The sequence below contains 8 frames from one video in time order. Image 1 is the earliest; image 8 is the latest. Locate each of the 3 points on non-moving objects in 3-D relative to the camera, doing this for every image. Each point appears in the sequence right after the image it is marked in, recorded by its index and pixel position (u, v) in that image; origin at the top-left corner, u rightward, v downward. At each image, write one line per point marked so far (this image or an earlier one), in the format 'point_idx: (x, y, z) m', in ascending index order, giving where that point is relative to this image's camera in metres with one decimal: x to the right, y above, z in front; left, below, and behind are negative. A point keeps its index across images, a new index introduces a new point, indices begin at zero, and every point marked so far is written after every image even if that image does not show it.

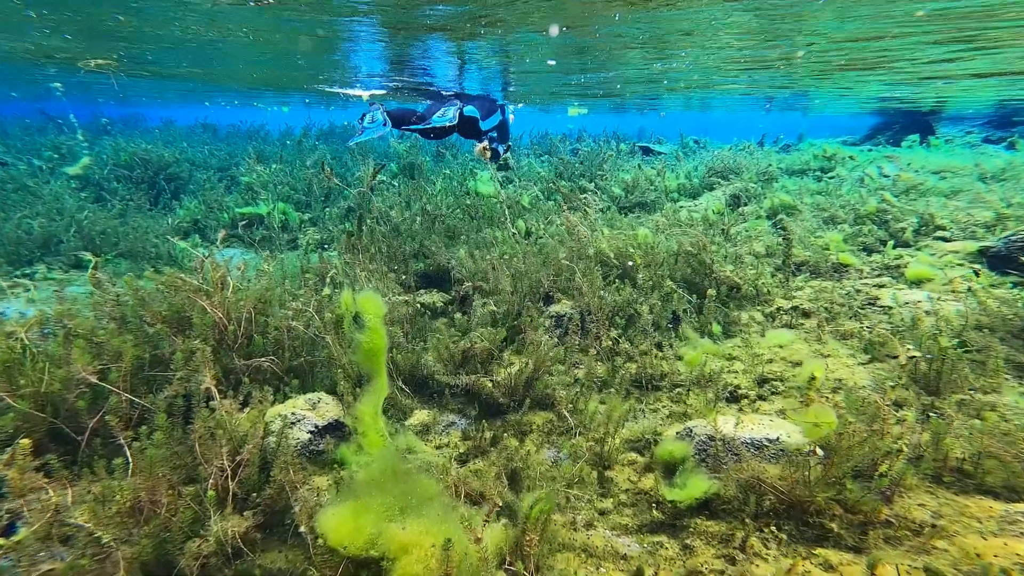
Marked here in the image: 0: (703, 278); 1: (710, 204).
0: (+3.1, +0.2, +5.2) m
1: (+4.6, +1.9, +7.3) m
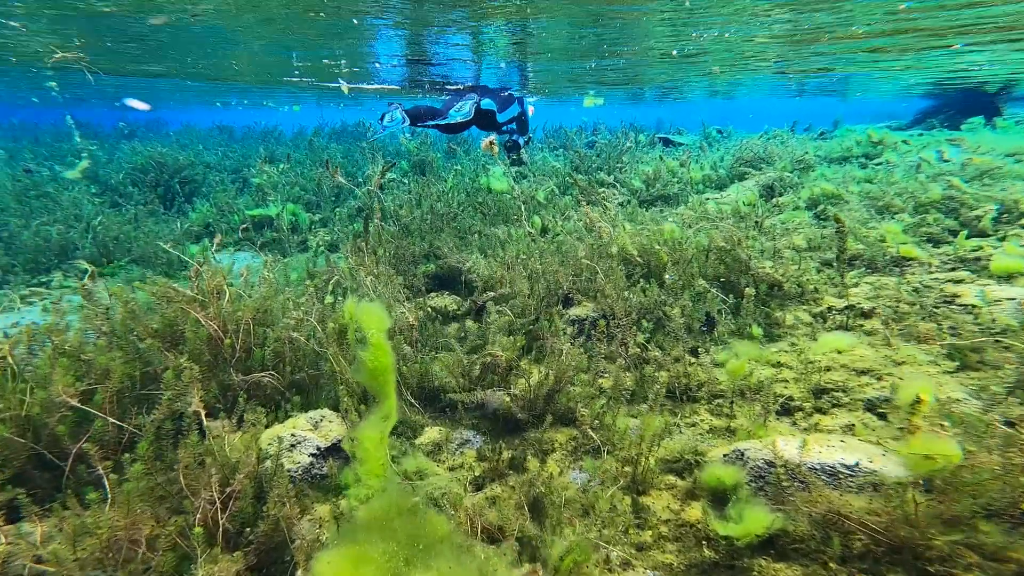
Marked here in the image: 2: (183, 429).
0: (+3.4, +0.2, +4.7) m
1: (+4.8, +2.0, +6.7) m
2: (-2.8, -1.2, +2.7) m
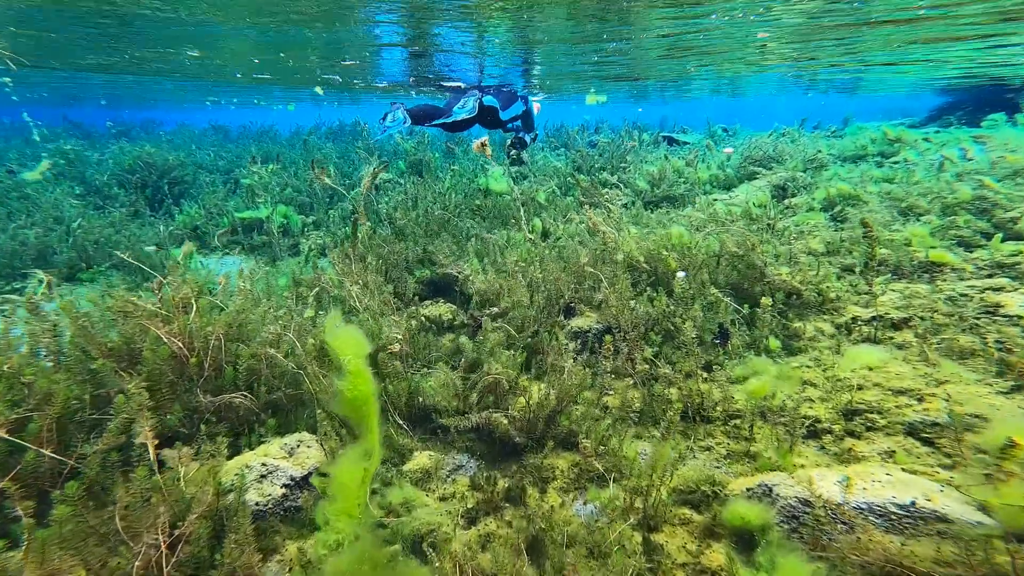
0: (+3.4, +0.1, +4.4) m
1: (+4.8, +1.8, +6.4) m
2: (-2.8, -1.3, +2.4) m
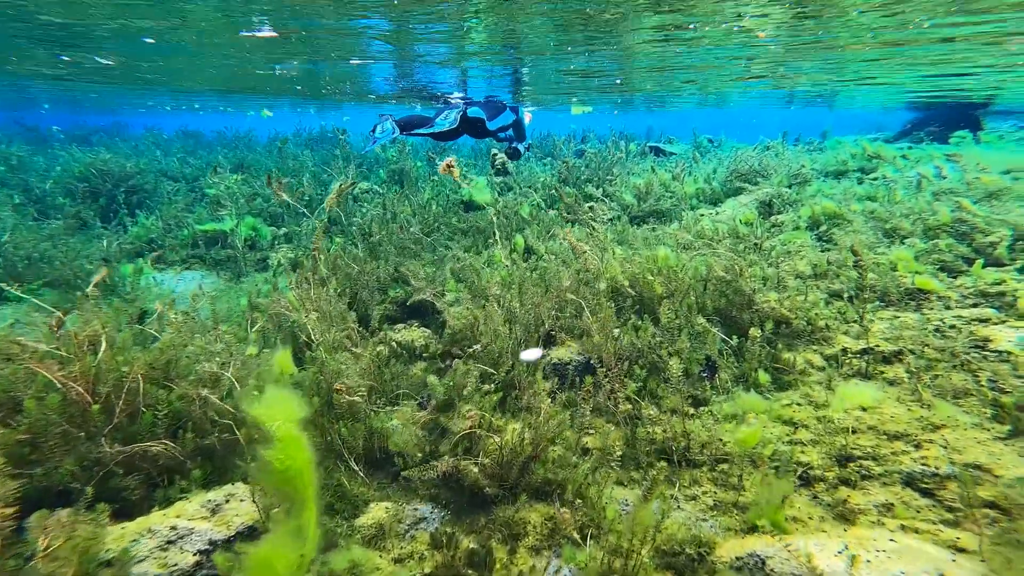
0: (+3.0, -0.3, +4.2) m
1: (+4.4, +1.5, +6.3) m
2: (-3.1, -1.6, +2.0) m
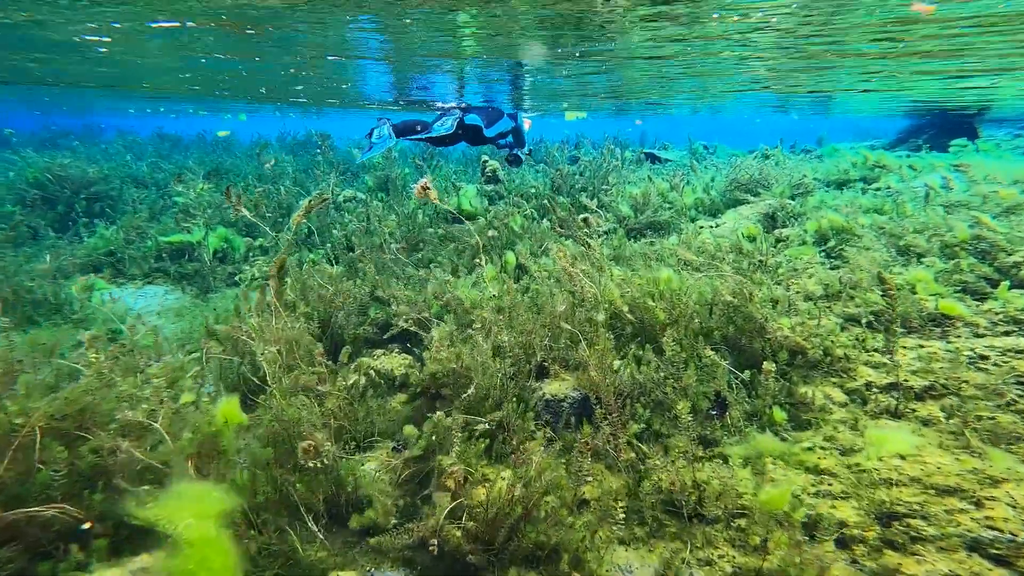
0: (+2.9, -0.6, +3.8) m
1: (+4.3, +1.1, +6.0) m
2: (-3.2, -1.9, +1.5) m
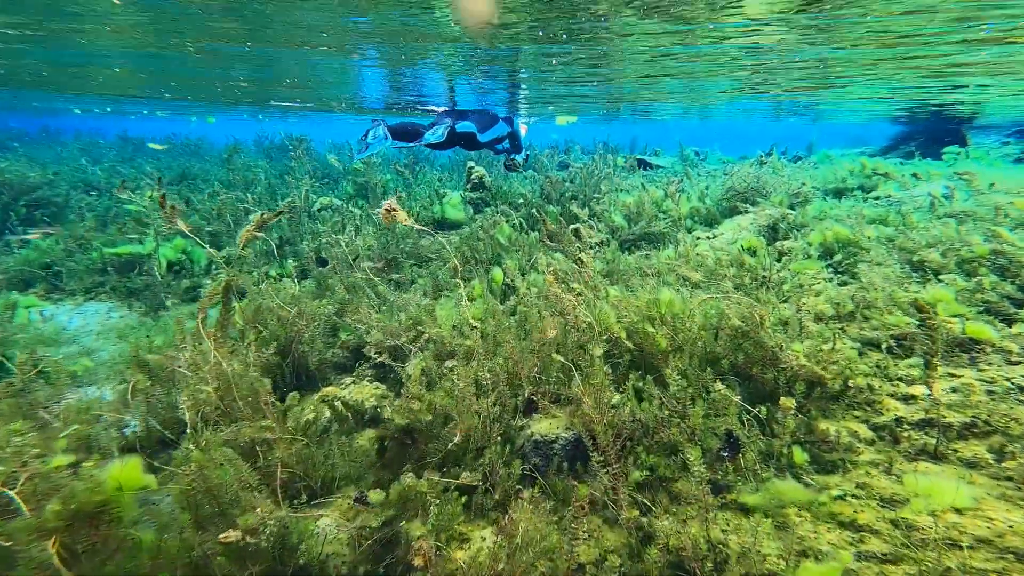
0: (+2.7, -0.8, +3.4) m
1: (+4.0, +0.9, +5.6) m
2: (-3.3, -2.2, +0.9) m
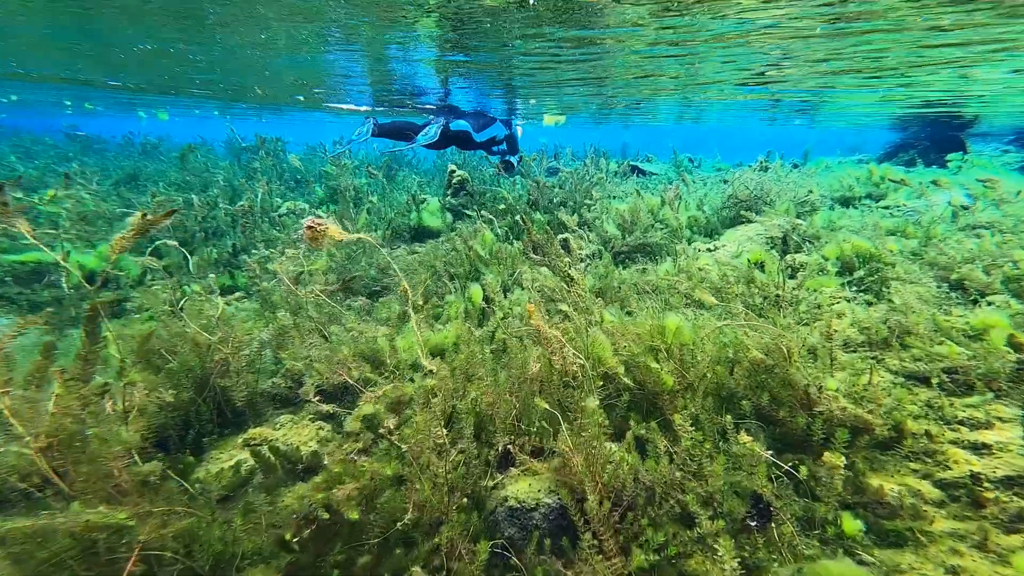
0: (+2.5, -1.1, +2.8) m
1: (+3.7, +0.6, +5.1) m
2: (-3.4, -2.4, +0.1) m
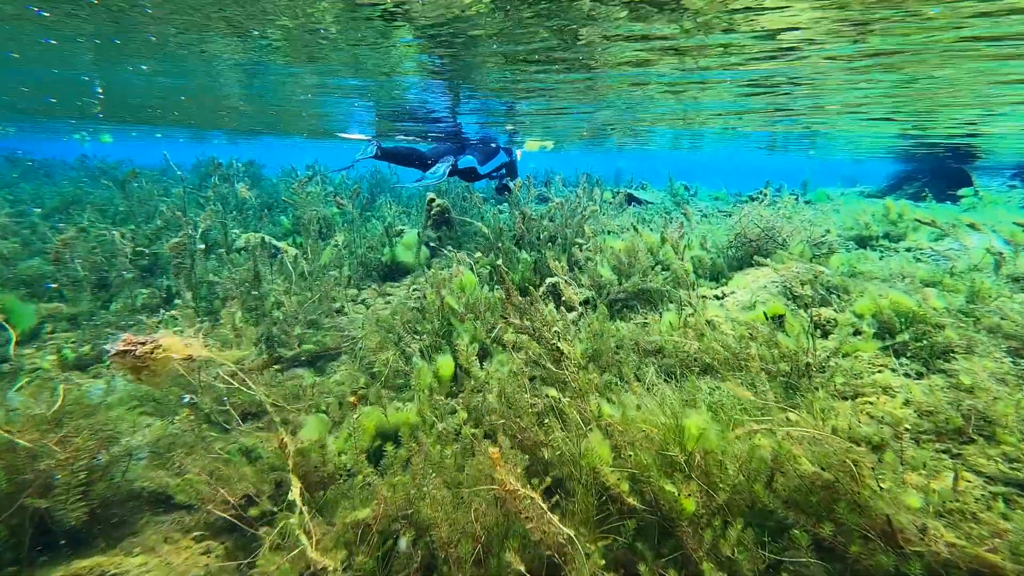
0: (+2.3, -1.7, +2.0) m
1: (+3.4, -0.2, +4.4) m
2: (-3.6, -2.9, -0.9) m
